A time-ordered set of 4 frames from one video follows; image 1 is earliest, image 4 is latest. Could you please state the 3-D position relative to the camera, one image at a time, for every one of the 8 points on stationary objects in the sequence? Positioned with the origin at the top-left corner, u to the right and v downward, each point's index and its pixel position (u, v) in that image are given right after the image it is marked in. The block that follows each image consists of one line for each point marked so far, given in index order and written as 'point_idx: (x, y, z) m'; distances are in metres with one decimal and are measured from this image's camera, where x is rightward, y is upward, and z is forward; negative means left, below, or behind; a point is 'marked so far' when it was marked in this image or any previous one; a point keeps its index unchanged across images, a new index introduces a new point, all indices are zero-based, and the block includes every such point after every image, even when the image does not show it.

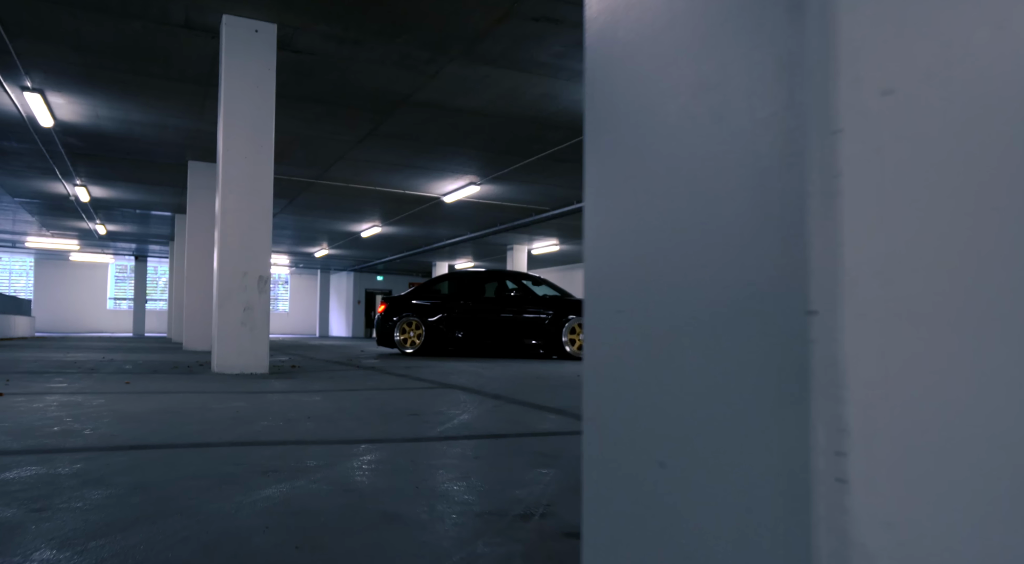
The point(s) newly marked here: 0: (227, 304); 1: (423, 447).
0: (-2.6, -0.2, +6.8) m
1: (-0.4, -0.6, +2.8) m
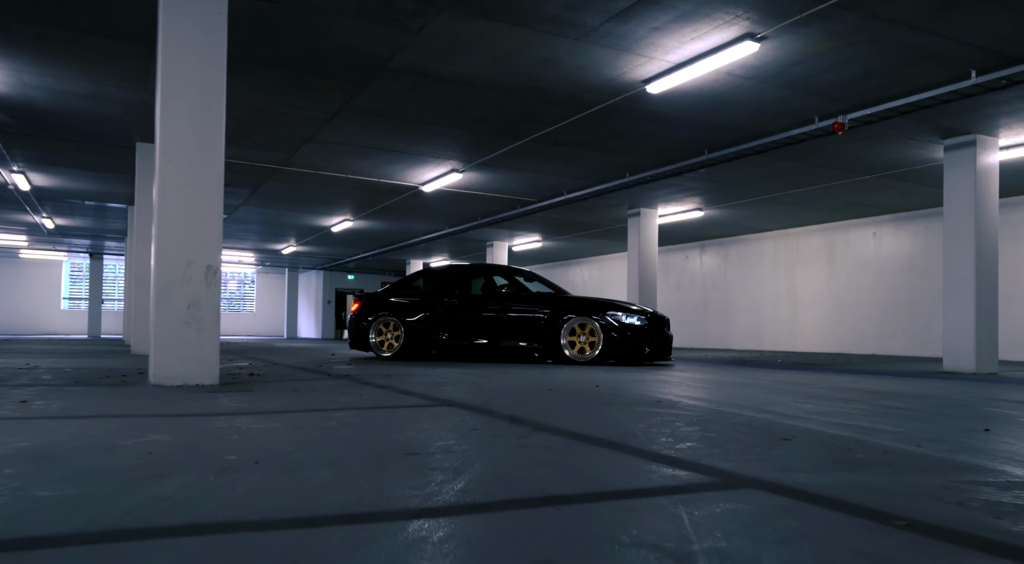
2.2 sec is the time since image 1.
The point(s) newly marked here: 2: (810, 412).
0: (-2.6, -0.1, +5.5) m
1: (-0.2, -0.6, +1.7) m
2: (+1.7, -0.7, +4.2) m
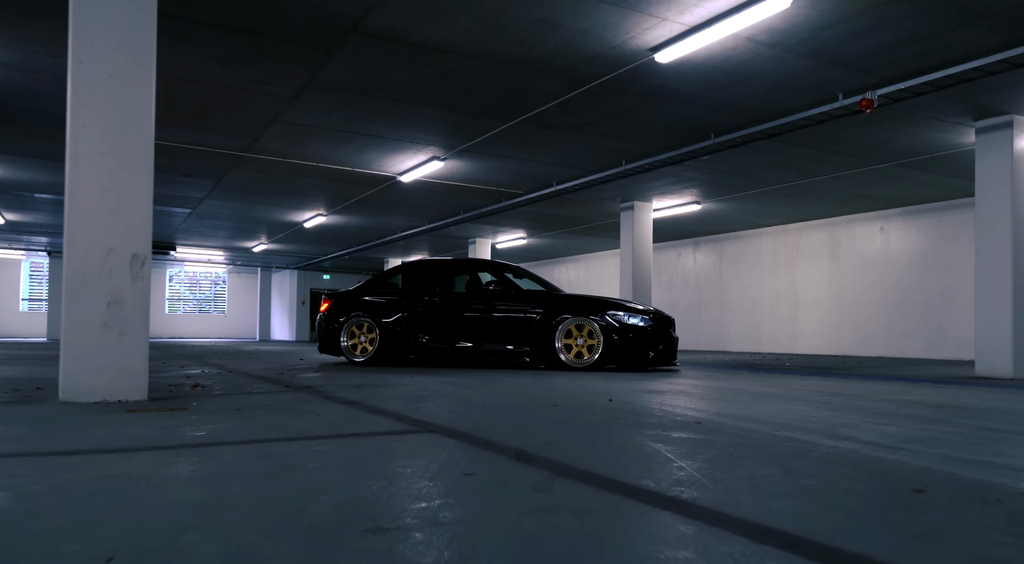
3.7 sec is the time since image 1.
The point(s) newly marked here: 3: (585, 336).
0: (-2.6, -0.1, +4.5) m
1: (-0.1, -0.5, +0.7) m
2: (+1.7, -0.7, +3.2) m
3: (+0.8, -0.6, +8.3) m
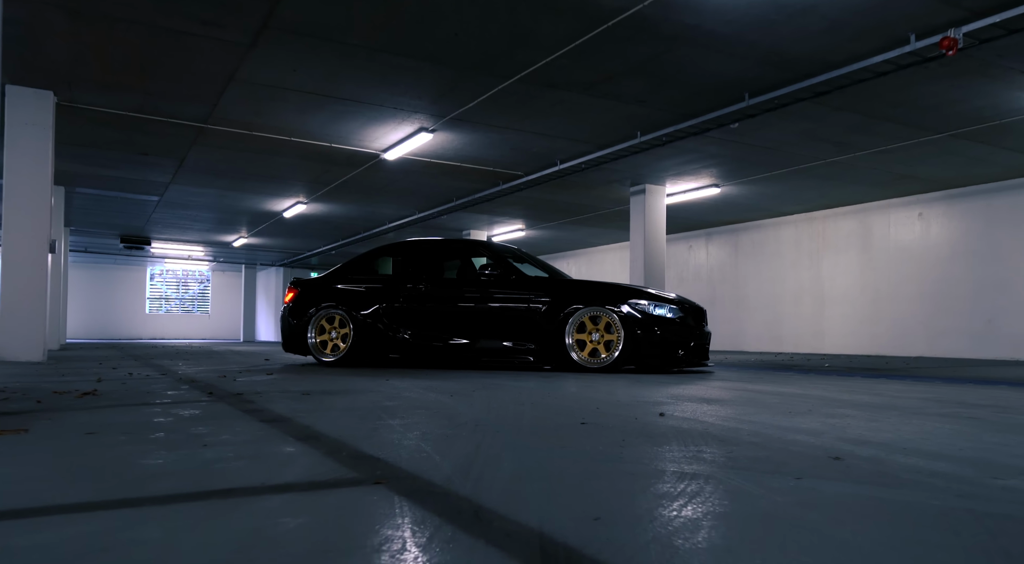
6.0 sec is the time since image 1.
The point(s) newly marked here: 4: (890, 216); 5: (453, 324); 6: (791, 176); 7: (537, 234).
0: (-2.6, +0.1, +3.0) m
1: (0.0, -0.3, -0.8) m
2: (+1.7, -0.5, +1.8) m
3: (+0.8, -0.4, +6.8) m
4: (+6.7, +1.2, +13.1) m
5: (-0.6, -0.4, +7.1) m
6: (+4.5, +1.7, +11.9) m
7: (+0.6, +1.2, +19.1) m
